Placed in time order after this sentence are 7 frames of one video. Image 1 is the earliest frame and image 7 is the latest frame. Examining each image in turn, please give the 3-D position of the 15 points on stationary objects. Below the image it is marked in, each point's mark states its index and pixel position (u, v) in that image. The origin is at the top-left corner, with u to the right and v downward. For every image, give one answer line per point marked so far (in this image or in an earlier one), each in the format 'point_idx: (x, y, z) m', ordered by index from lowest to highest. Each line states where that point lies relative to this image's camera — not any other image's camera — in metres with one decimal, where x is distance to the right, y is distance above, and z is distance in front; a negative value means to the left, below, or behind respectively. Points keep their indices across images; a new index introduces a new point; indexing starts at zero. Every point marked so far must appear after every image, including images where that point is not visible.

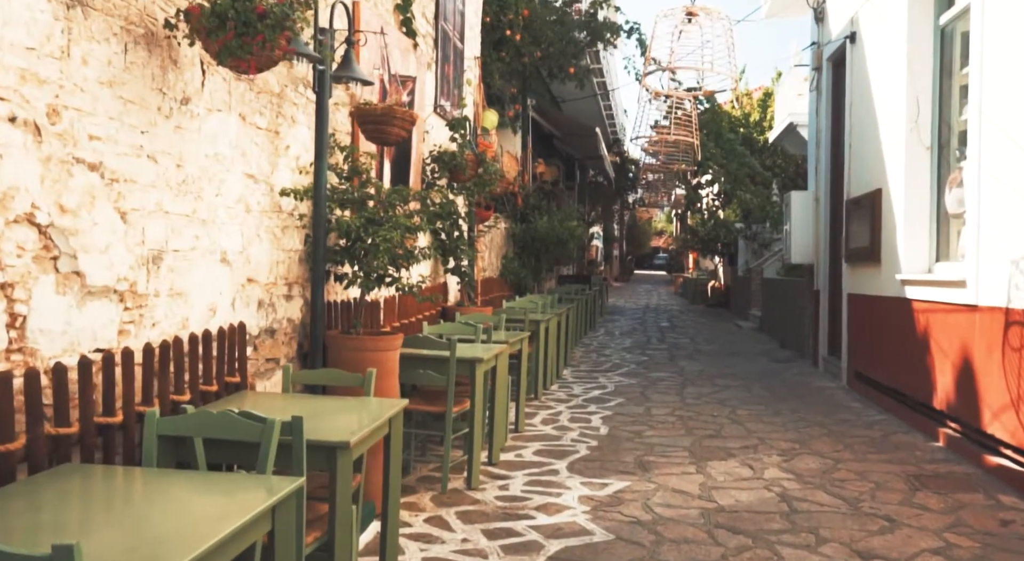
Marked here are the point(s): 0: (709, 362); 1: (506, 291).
0: (+2.6, -1.1, +12.2) m
1: (-0.1, -0.1, +11.6) m
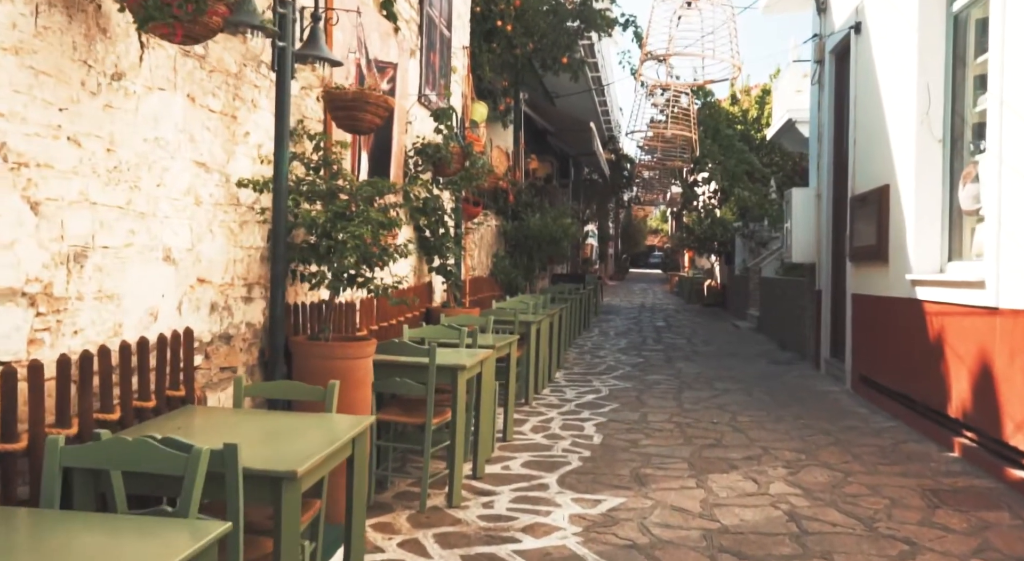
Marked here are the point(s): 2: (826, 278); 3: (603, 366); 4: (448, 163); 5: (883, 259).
0: (+2.5, -1.1, +11.8) m
1: (-0.2, -0.1, +11.2) m
2: (+3.7, 0.0, +10.7) m
3: (+1.2, -1.1, +11.6) m
4: (-0.5, +0.9, +6.8) m
5: (+3.3, +0.2, +8.2) m
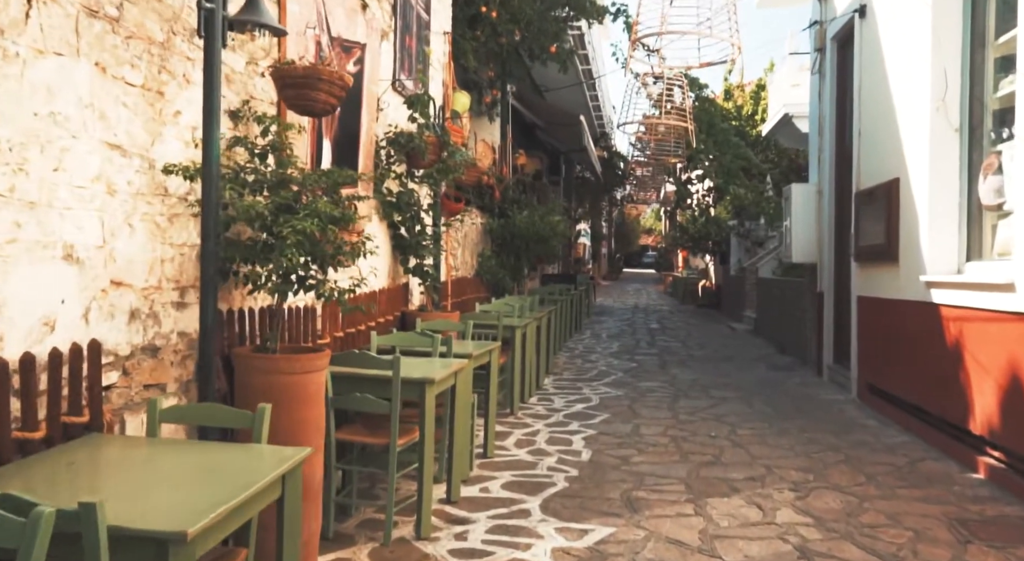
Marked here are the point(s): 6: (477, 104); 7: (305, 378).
0: (+2.4, -1.1, +11.3) m
1: (-0.3, -0.1, +10.6) m
2: (+3.5, 0.0, +10.2) m
3: (+1.0, -1.1, +11.1) m
4: (-0.6, +0.9, +6.2) m
5: (+3.2, +0.2, +7.7) m
6: (-0.4, +2.2, +11.4) m
7: (-0.9, -0.4, +3.8) m
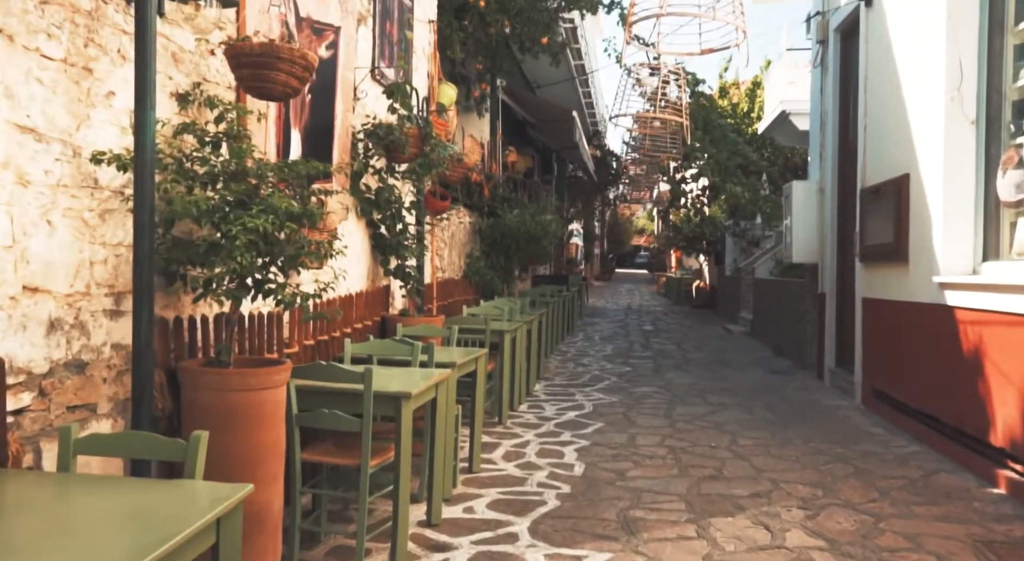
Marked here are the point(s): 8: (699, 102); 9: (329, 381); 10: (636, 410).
0: (+2.2, -1.1, +10.9) m
1: (-0.5, -0.2, +10.2) m
2: (+3.4, 0.0, +9.8) m
3: (+0.9, -1.1, +10.7) m
4: (-0.7, +0.8, +5.8) m
5: (+3.1, +0.2, +7.3) m
6: (-0.6, +2.2, +11.0) m
7: (-0.9, -0.4, +3.4) m
8: (+3.5, +3.3, +16.9) m
9: (-0.8, -0.4, +3.9) m
10: (+1.1, -1.2, +8.3) m
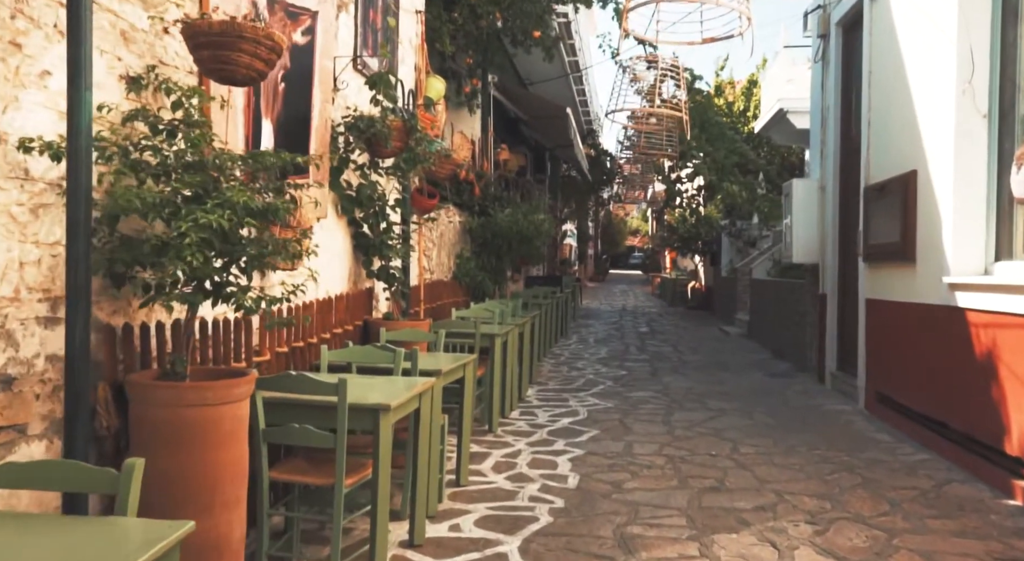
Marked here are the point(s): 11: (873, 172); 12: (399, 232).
0: (+2.1, -1.1, +10.6) m
1: (-0.6, -0.2, +9.9) m
2: (+3.3, 0.0, +9.5) m
3: (+0.8, -1.1, +10.4) m
4: (-0.7, +0.8, +5.5) m
5: (+3.0, +0.2, +7.0) m
6: (-0.7, +2.2, +10.7) m
7: (-1.0, -0.4, +3.0) m
8: (+3.3, +3.3, +16.6) m
9: (-0.8, -0.4, +3.6) m
10: (+1.1, -1.2, +8.0) m
11: (+3.2, +1.0, +8.0) m
12: (-0.8, +0.4, +6.7) m
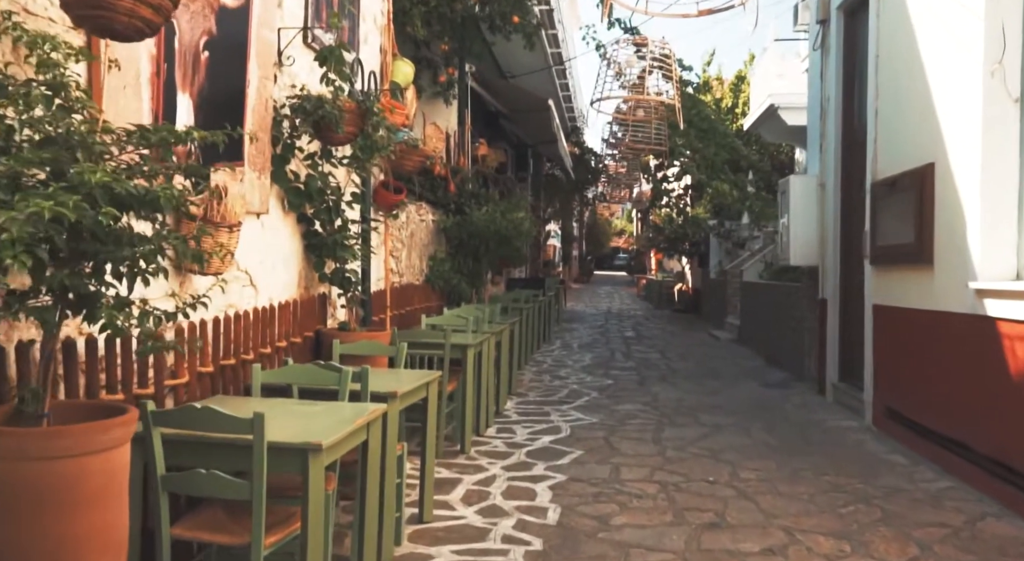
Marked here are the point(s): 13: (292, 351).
0: (+1.9, -1.2, +9.9) m
1: (-0.8, -0.2, +9.1) m
2: (+3.1, 0.0, +8.8) m
3: (+0.5, -1.2, +9.7) m
4: (-0.9, +0.8, +4.8) m
5: (+2.9, +0.1, +6.3) m
6: (-0.9, +2.1, +10.0) m
7: (-1.1, -0.5, +2.3) m
8: (+3.0, +3.2, +15.9) m
9: (-0.9, -0.5, +2.8) m
10: (+0.9, -1.2, +7.3) m
11: (+3.0, +0.9, +7.4) m
12: (-1.0, +0.3, +6.0) m
13: (-1.1, -0.4, +4.9) m
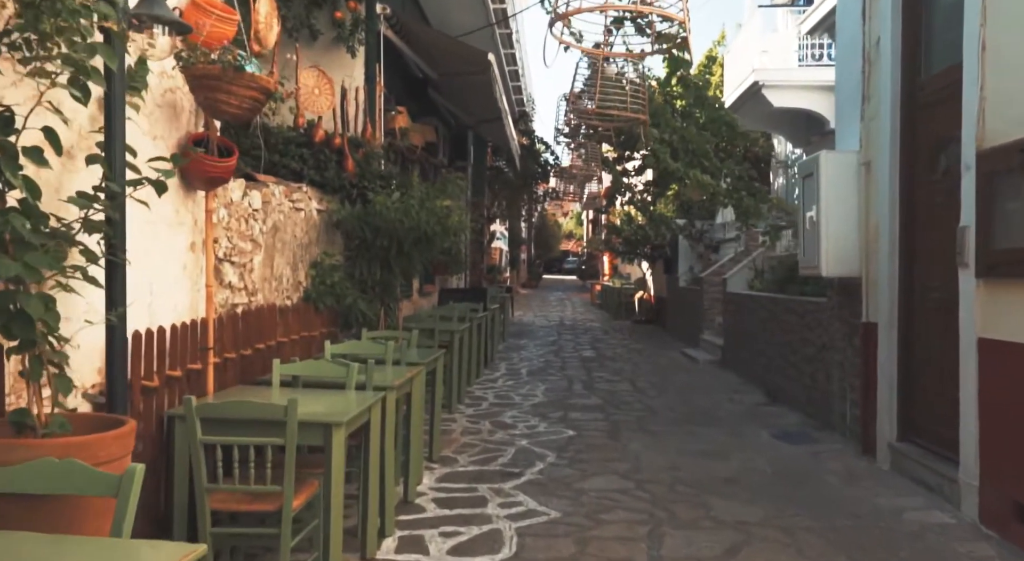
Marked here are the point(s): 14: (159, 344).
0: (+1.3, -1.3, +7.2) m
1: (-1.3, -0.3, +6.3) m
2: (+2.6, -0.2, +6.2) m
3: (0.0, -1.3, +6.9) m
4: (-1.2, +0.7, +1.9) m
5: (+2.5, 0.0, +3.7) m
6: (-1.5, +2.0, +7.1) m
7: (-1.2, -0.5, -0.5) m
8: (+2.0, +3.1, +13.3) m
9: (-1.1, -0.6, 0.0) m
10: (+0.4, -1.3, +4.6) m
11: (+2.5, +0.8, +4.7) m
12: (-1.4, +0.2, +3.1) m
13: (-1.5, -0.5, +2.0) m
14: (-1.3, -0.2, +3.6) m
